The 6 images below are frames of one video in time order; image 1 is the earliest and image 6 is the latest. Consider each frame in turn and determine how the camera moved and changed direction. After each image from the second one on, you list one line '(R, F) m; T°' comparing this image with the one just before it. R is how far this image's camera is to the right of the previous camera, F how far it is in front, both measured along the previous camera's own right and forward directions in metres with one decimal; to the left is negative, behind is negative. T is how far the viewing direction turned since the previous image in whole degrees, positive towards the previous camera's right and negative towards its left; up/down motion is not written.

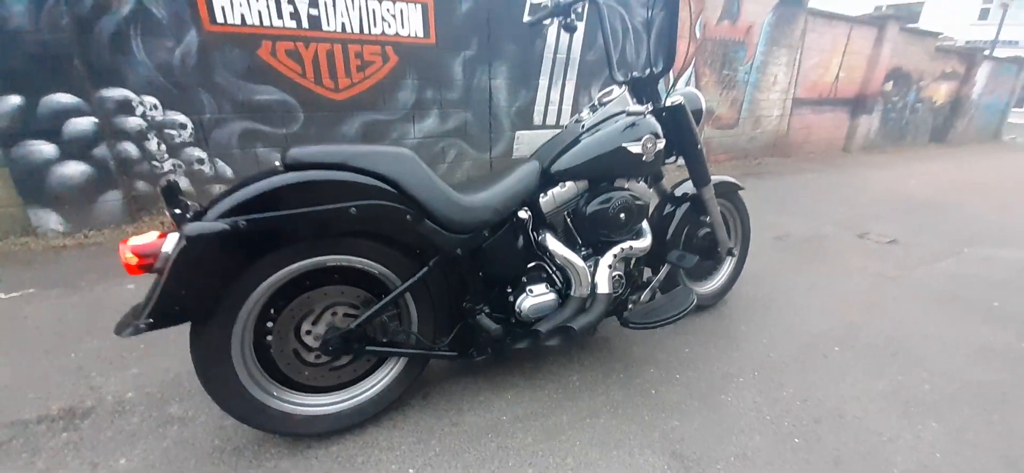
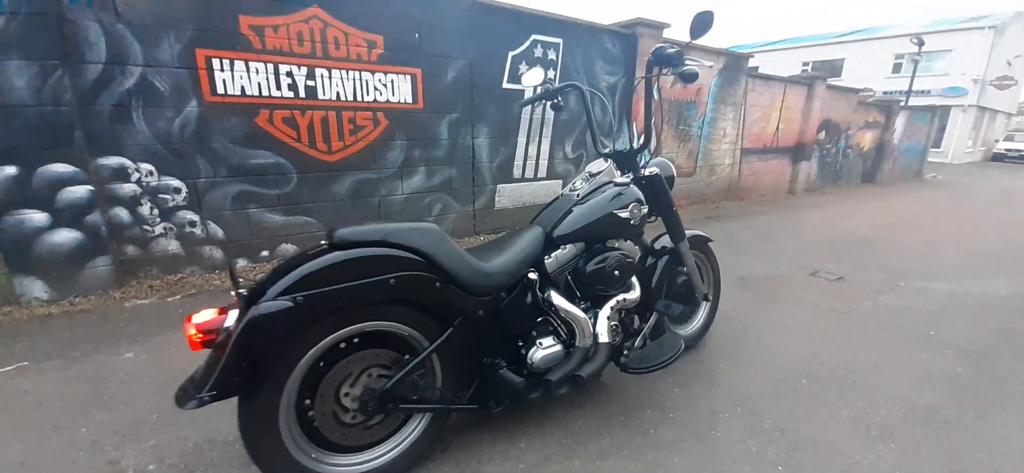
(-0.2, -0.3) m; +4°
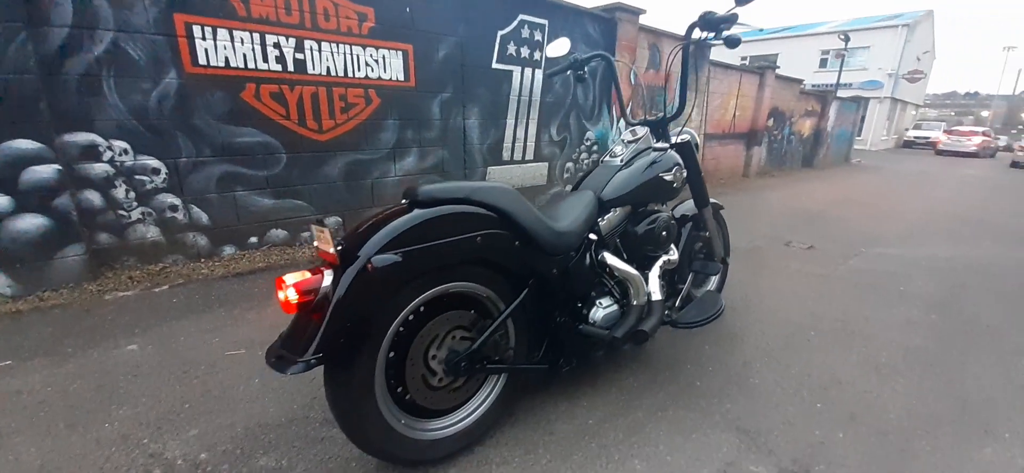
(-0.6, 0.0) m; +6°
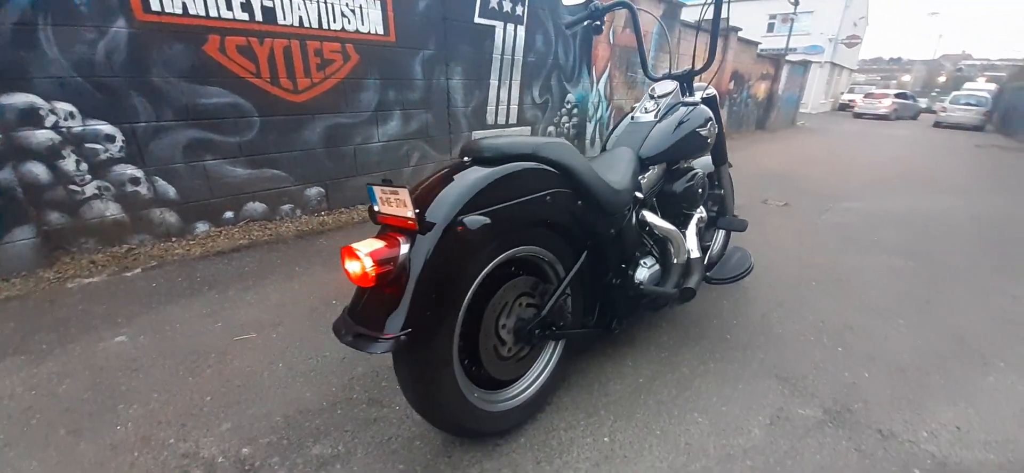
(-0.5, +0.1) m; +6°
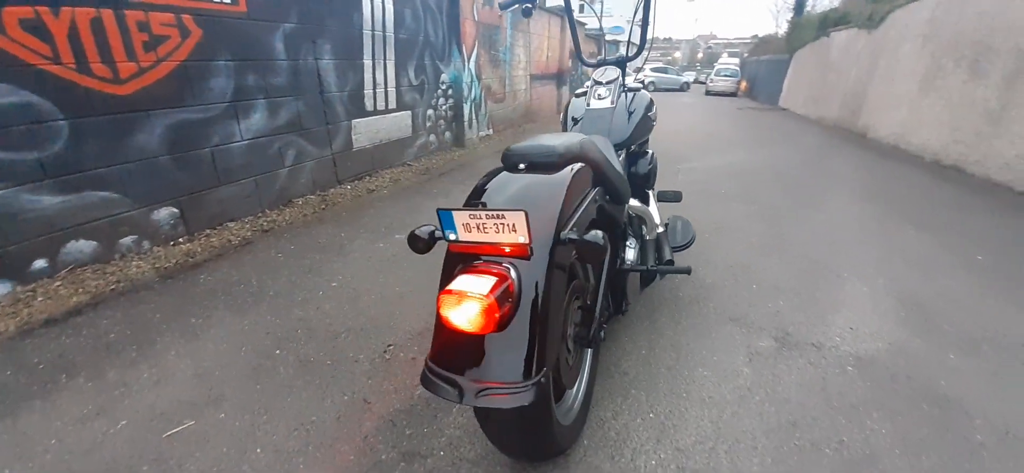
(-0.7, +0.3) m; +20°
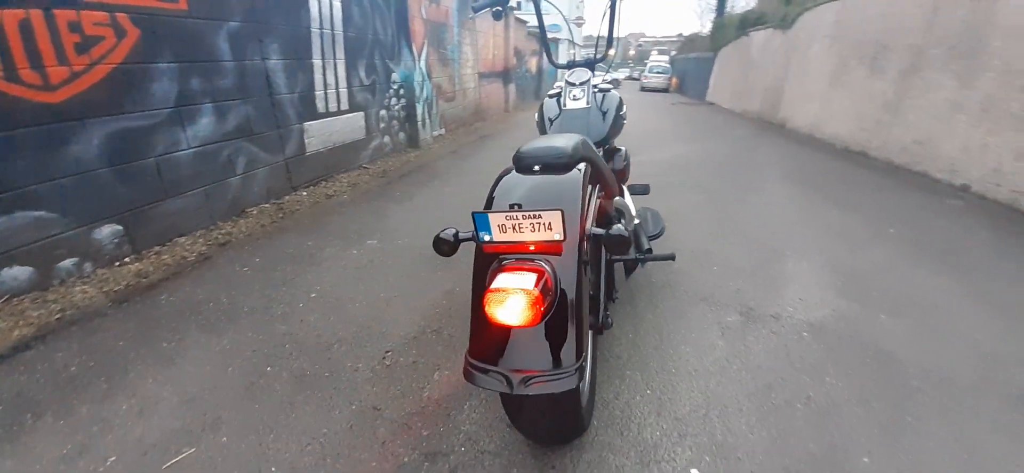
(-0.3, -0.1) m; +7°
